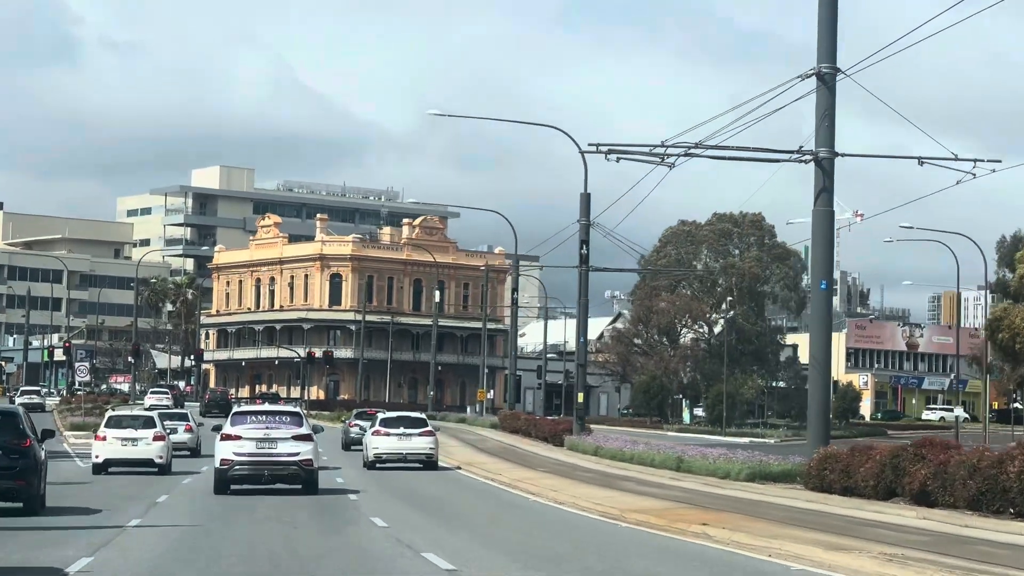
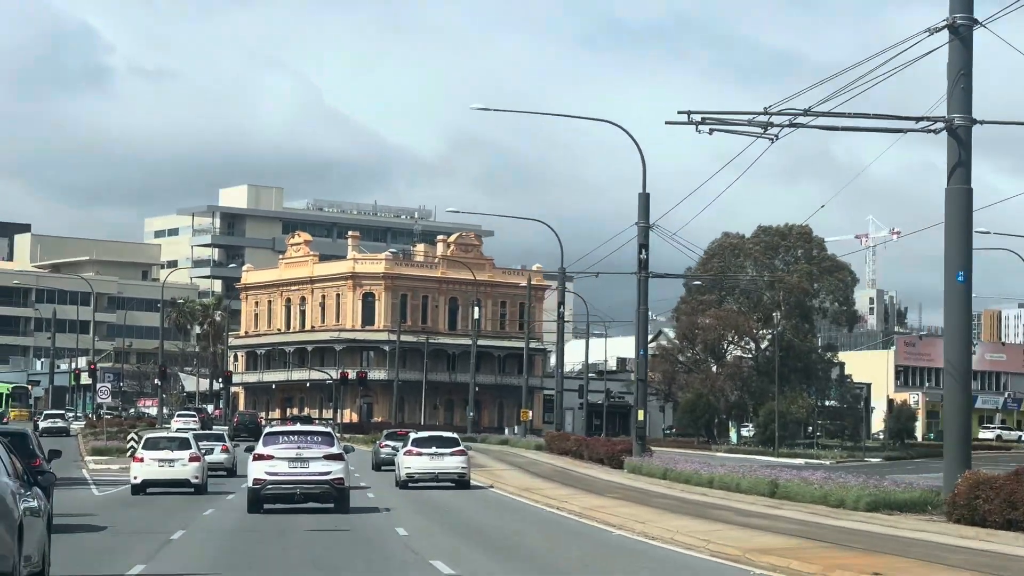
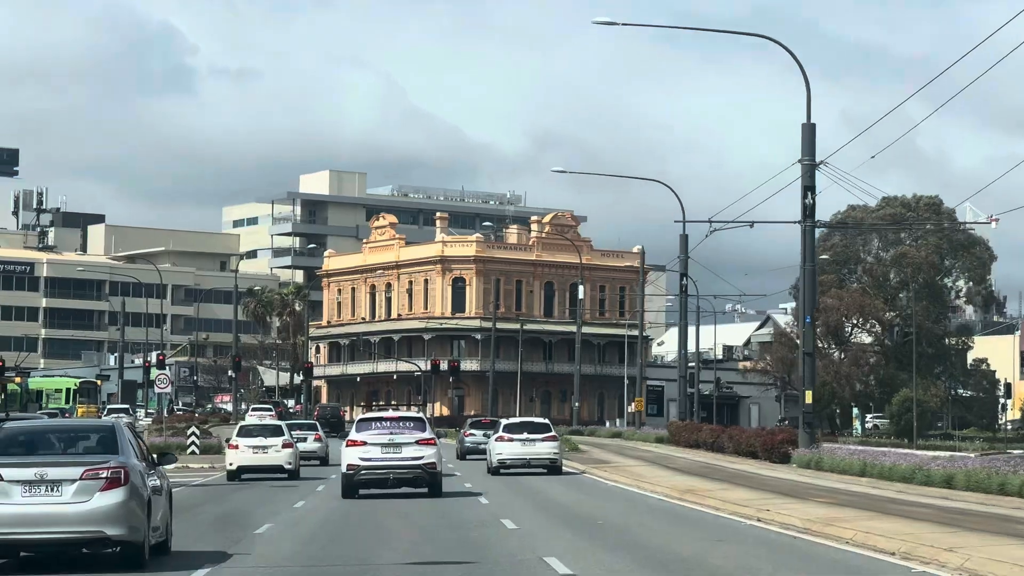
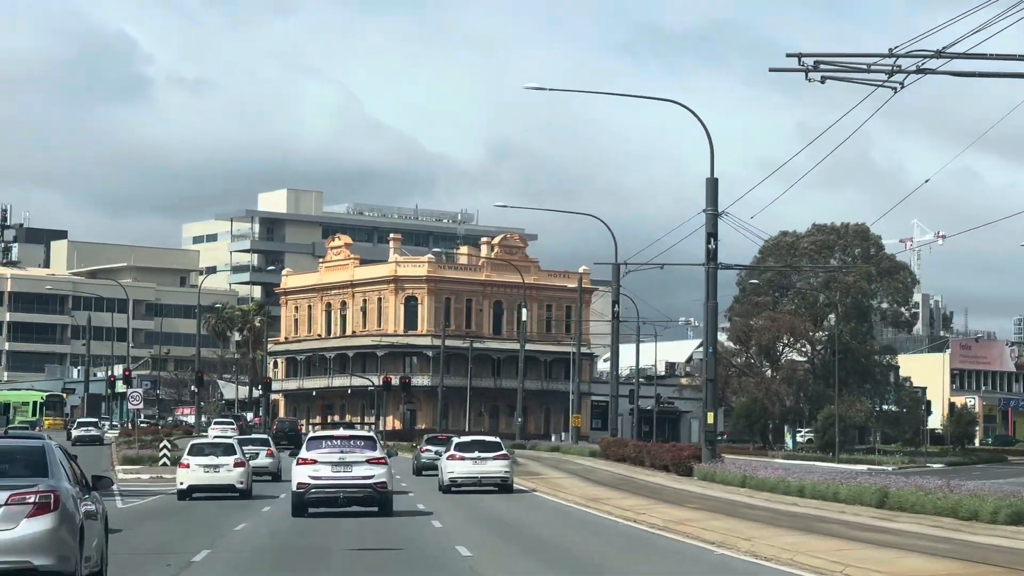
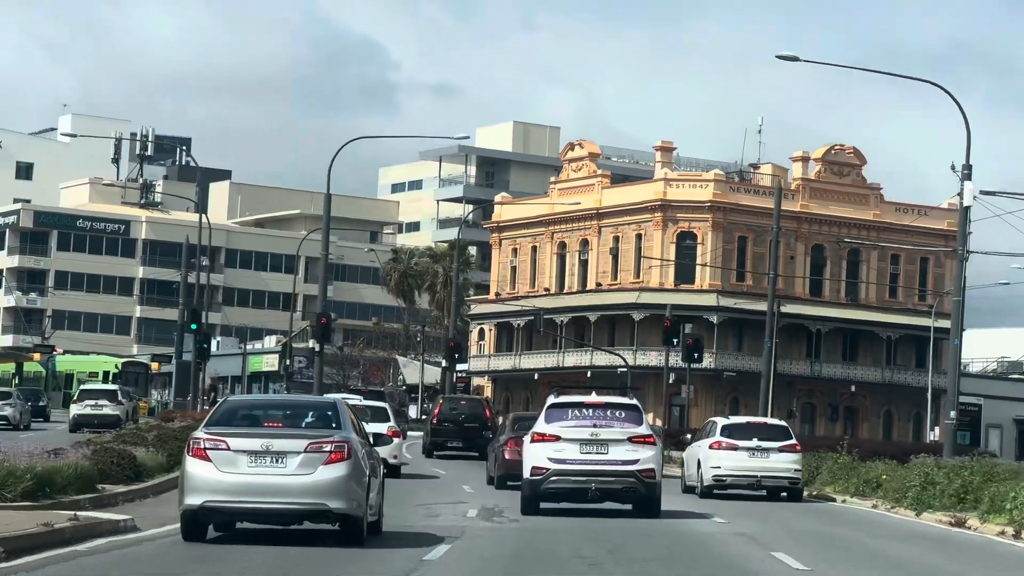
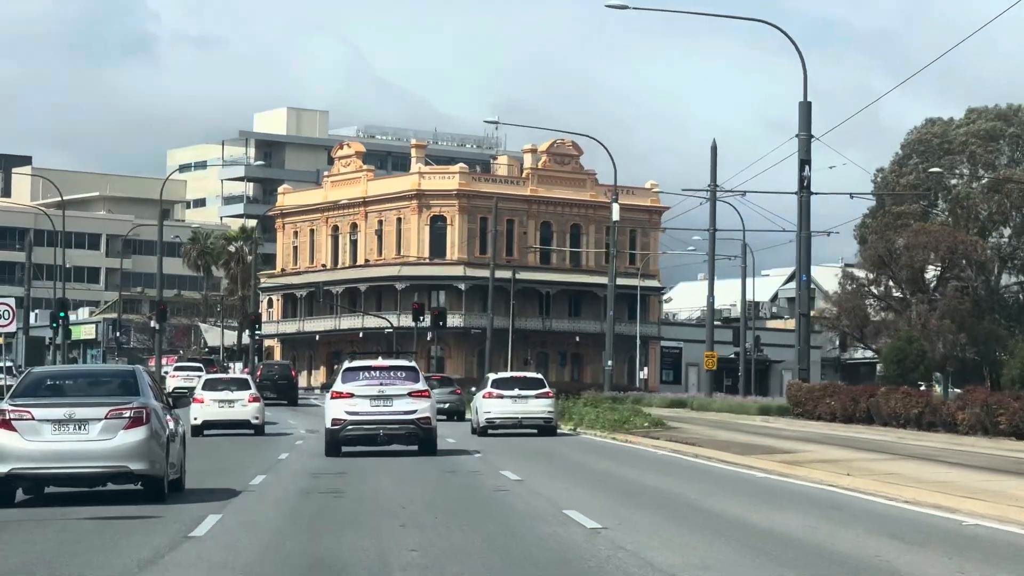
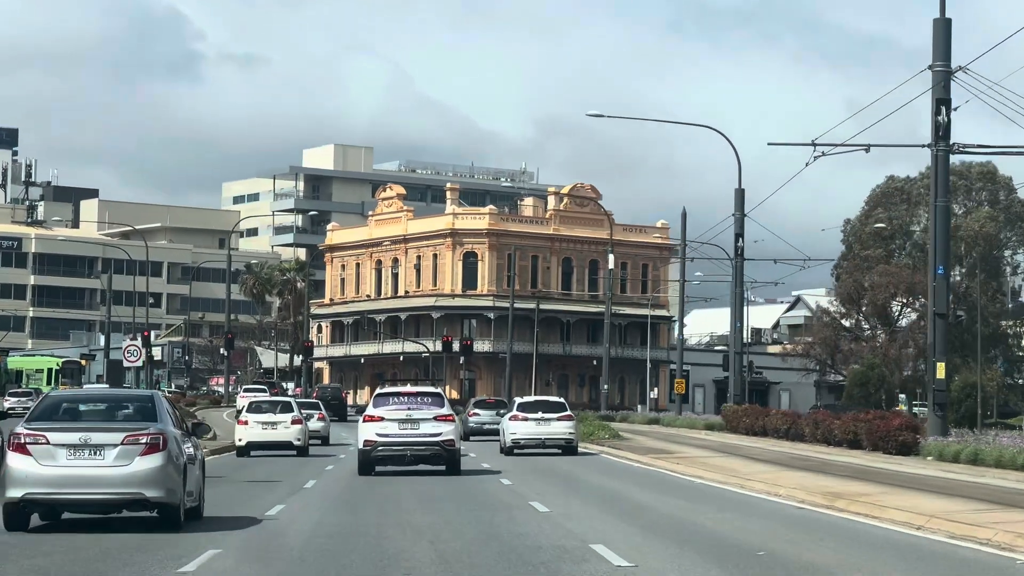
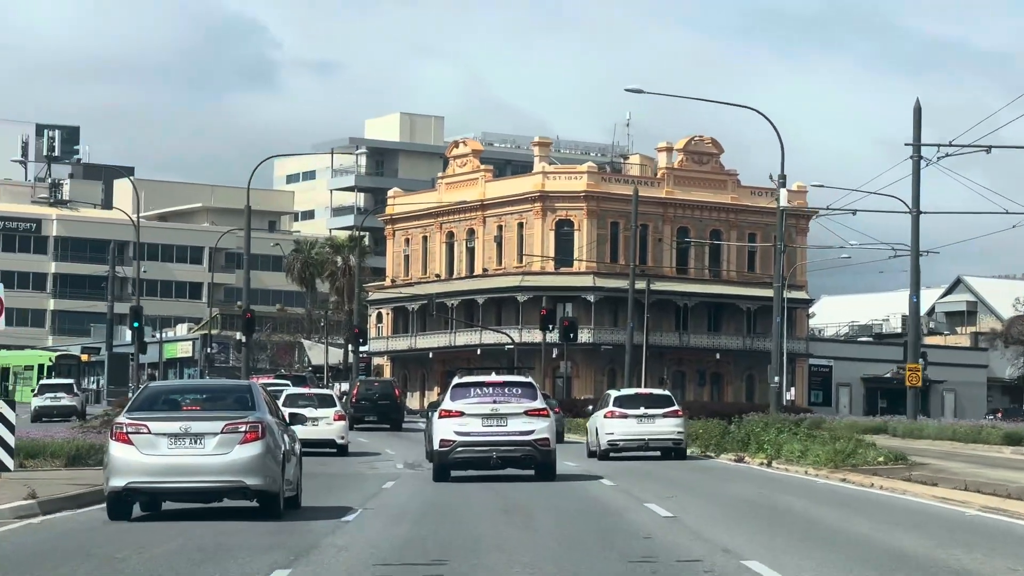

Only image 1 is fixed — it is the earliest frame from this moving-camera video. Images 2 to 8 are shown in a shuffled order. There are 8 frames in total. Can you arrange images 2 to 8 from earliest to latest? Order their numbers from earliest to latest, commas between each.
2, 4, 3, 7, 6, 8, 5
